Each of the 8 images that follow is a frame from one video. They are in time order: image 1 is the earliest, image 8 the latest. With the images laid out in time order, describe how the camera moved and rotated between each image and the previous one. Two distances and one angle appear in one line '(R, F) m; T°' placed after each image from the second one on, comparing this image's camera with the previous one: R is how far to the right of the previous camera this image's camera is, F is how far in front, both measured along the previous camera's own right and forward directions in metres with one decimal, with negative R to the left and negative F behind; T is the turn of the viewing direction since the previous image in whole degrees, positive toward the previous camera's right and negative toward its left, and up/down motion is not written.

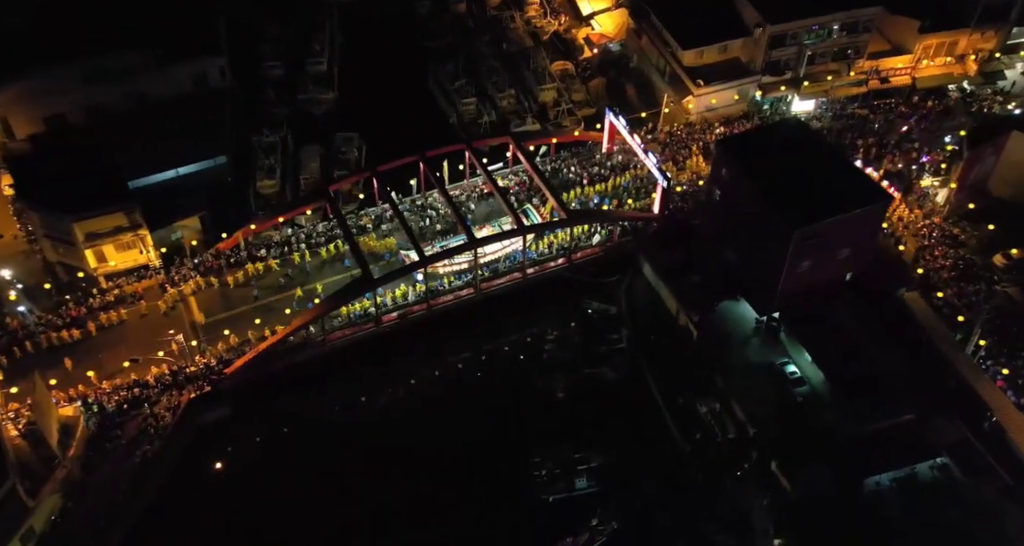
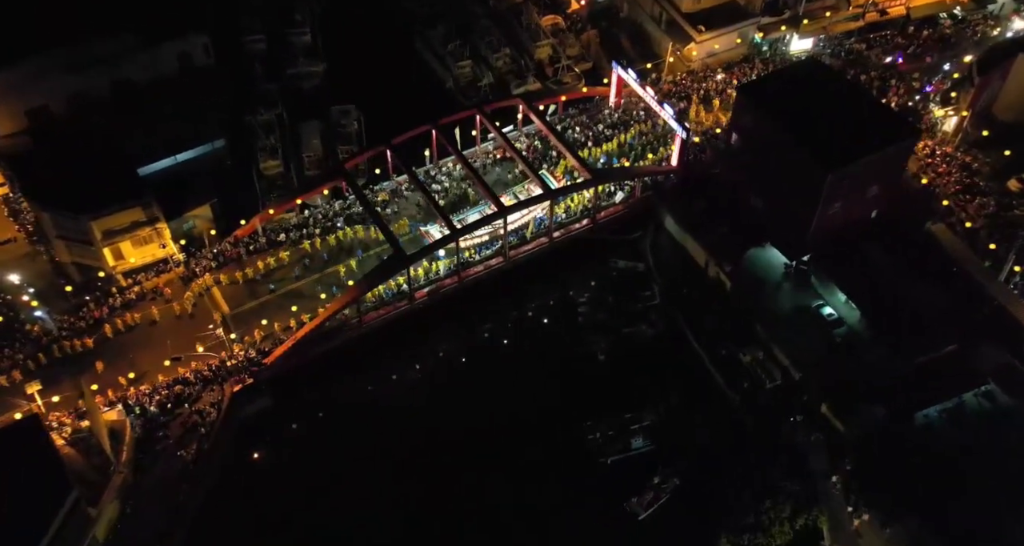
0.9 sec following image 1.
(-1.7, +0.5) m; +2°
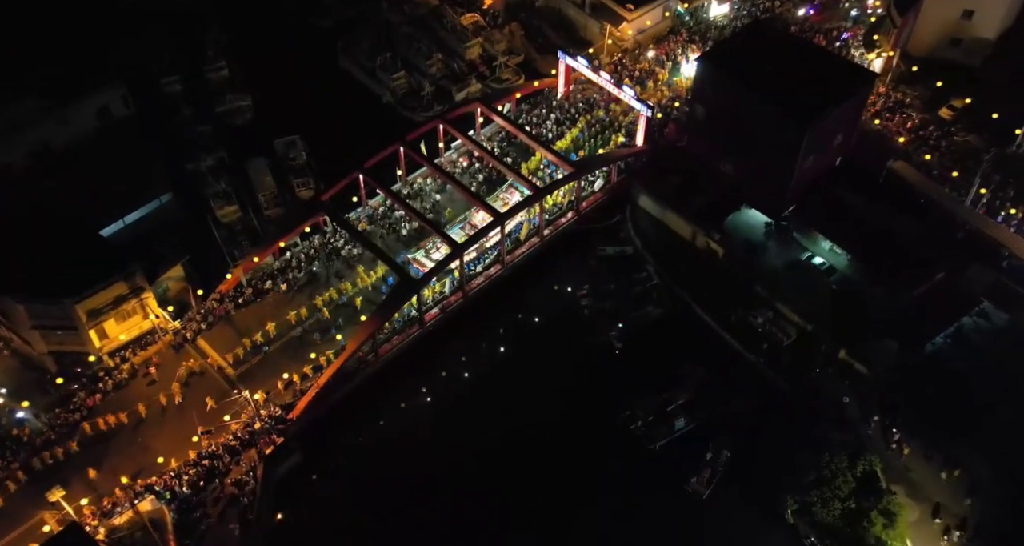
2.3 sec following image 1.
(-2.6, +0.6) m; +7°
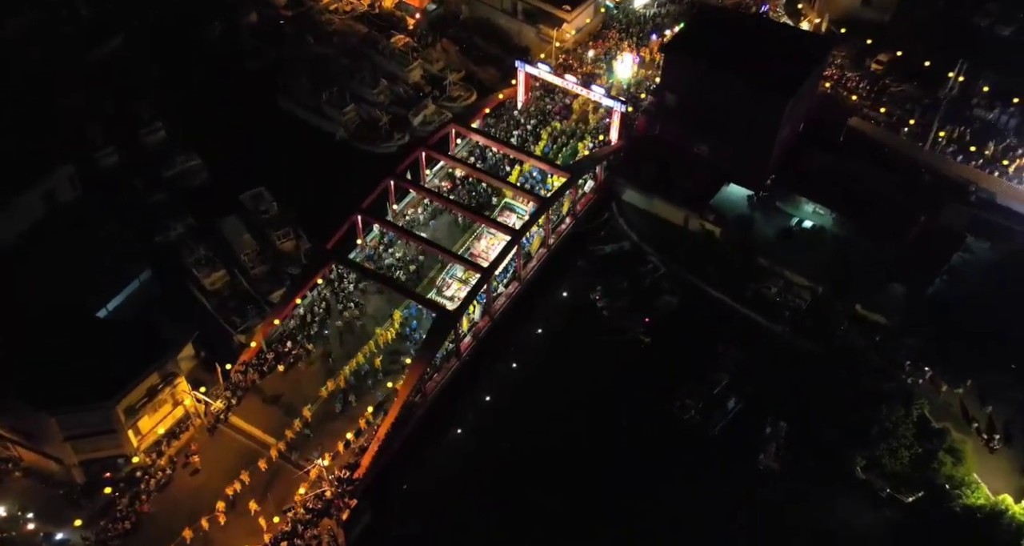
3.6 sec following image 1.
(-3.1, +0.4) m; +7°
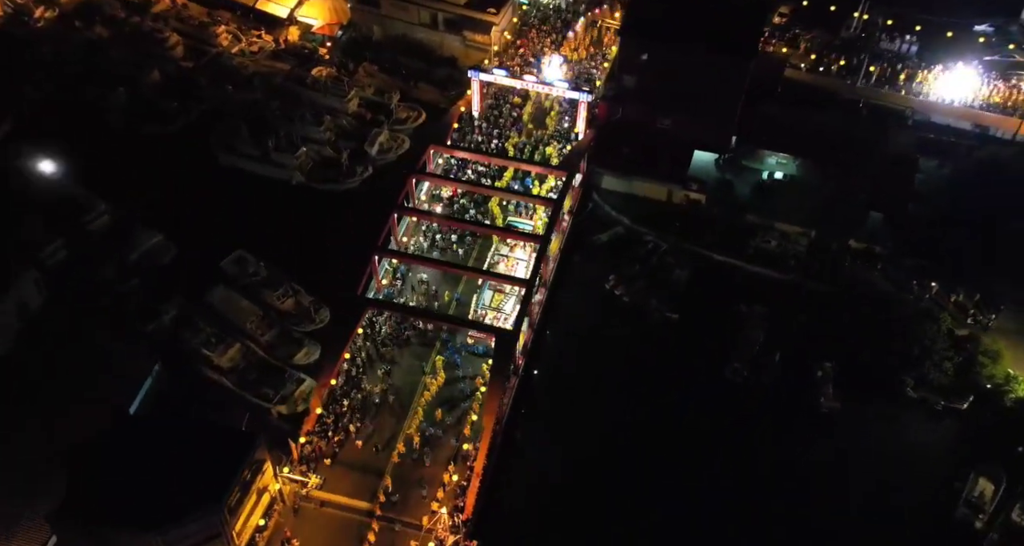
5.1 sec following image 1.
(-4.0, +0.4) m; +9°
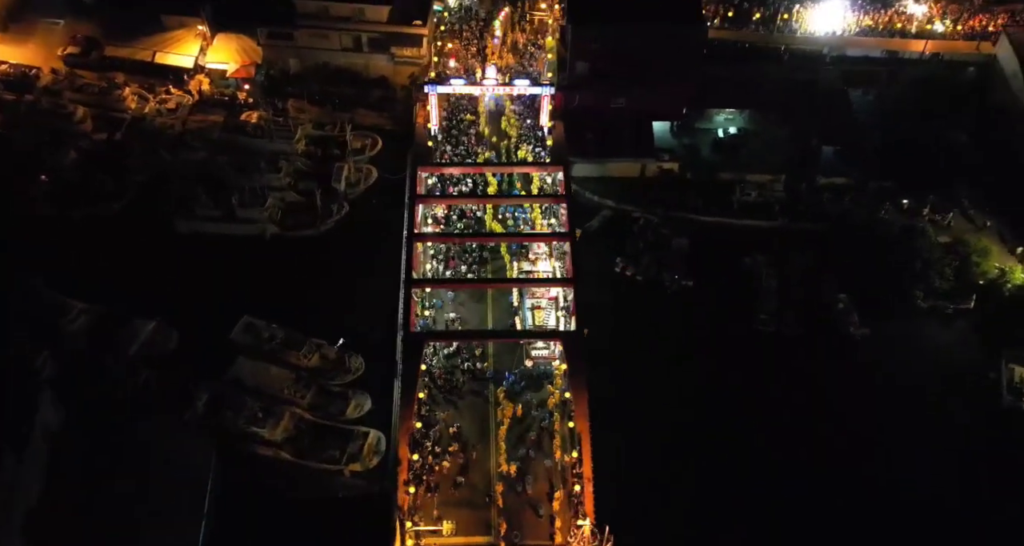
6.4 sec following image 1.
(-4.1, +0.2) m; +9°
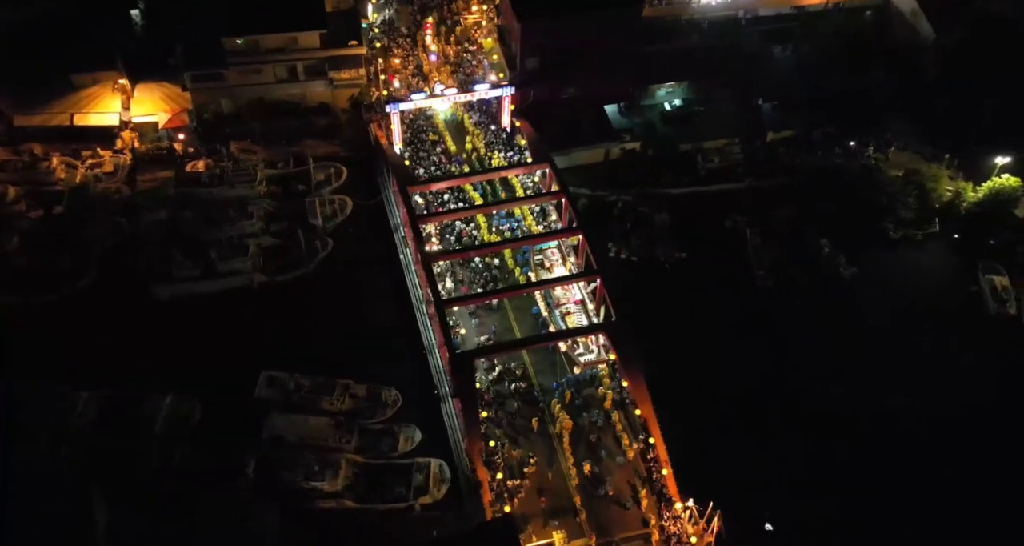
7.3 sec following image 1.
(-3.4, -0.2) m; +8°
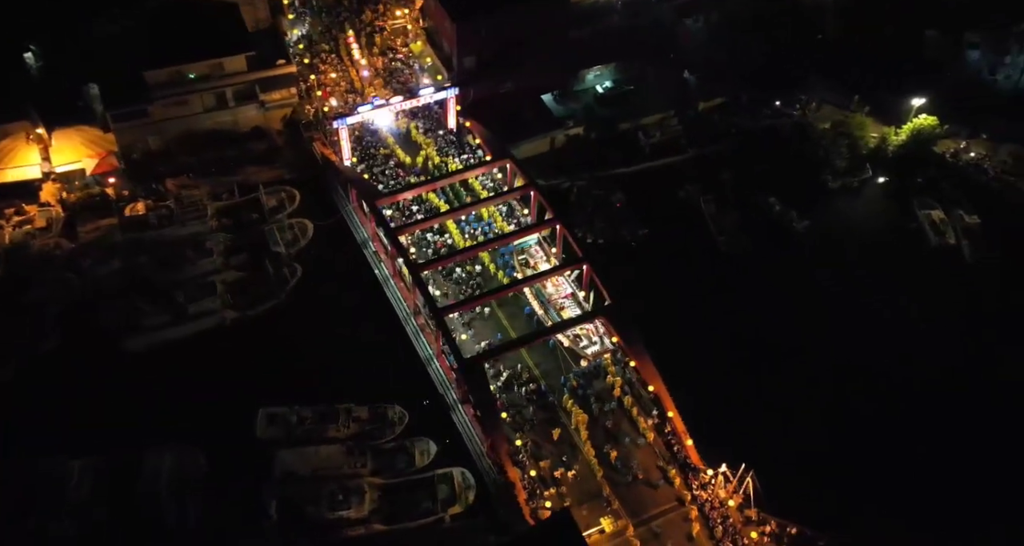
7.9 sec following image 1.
(-2.1, -0.4) m; +7°
